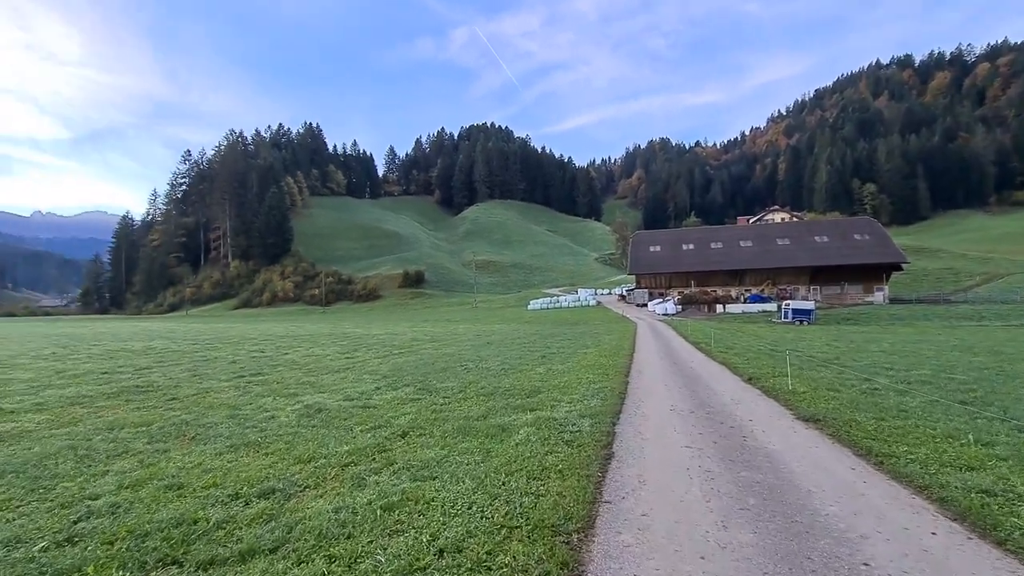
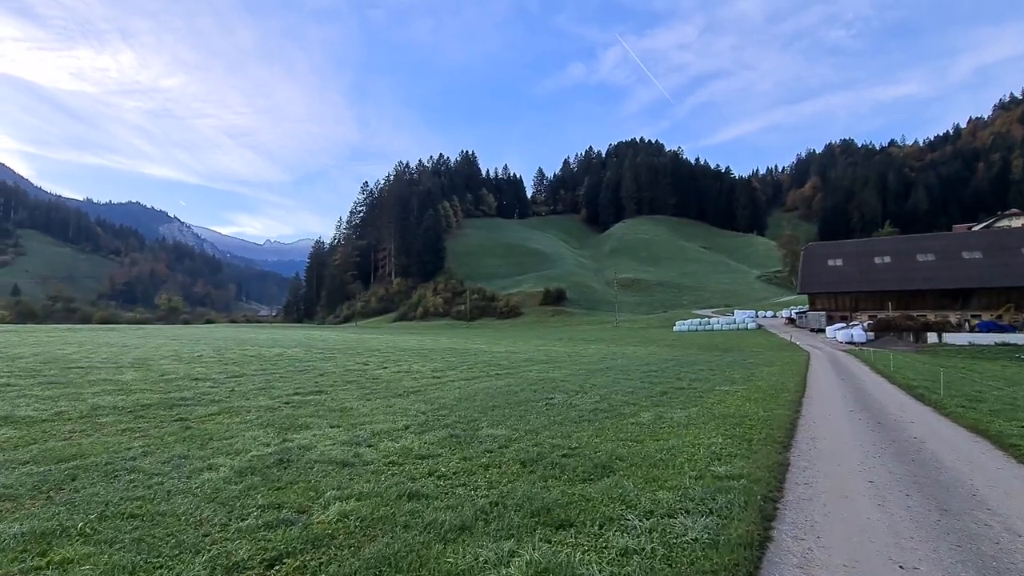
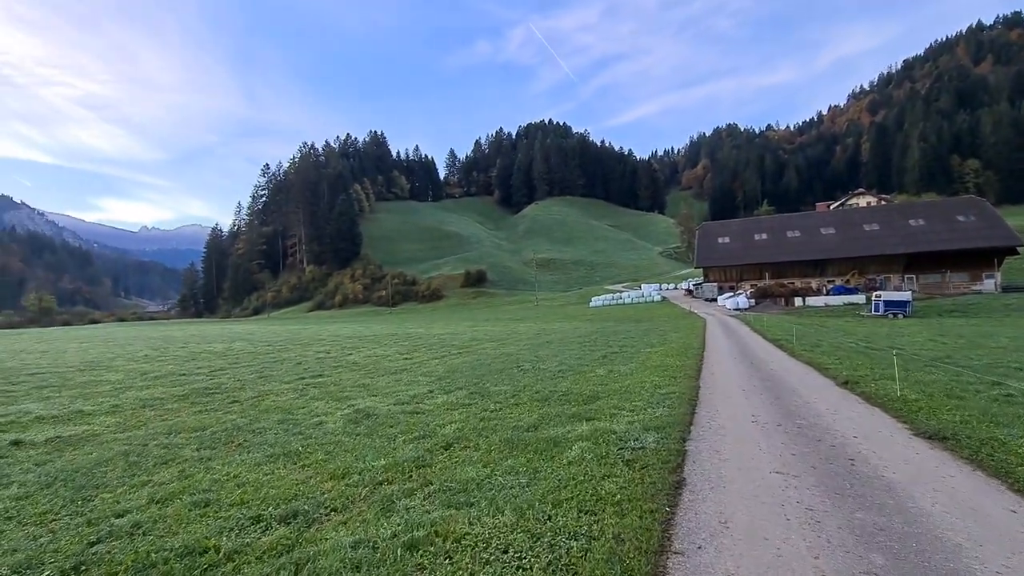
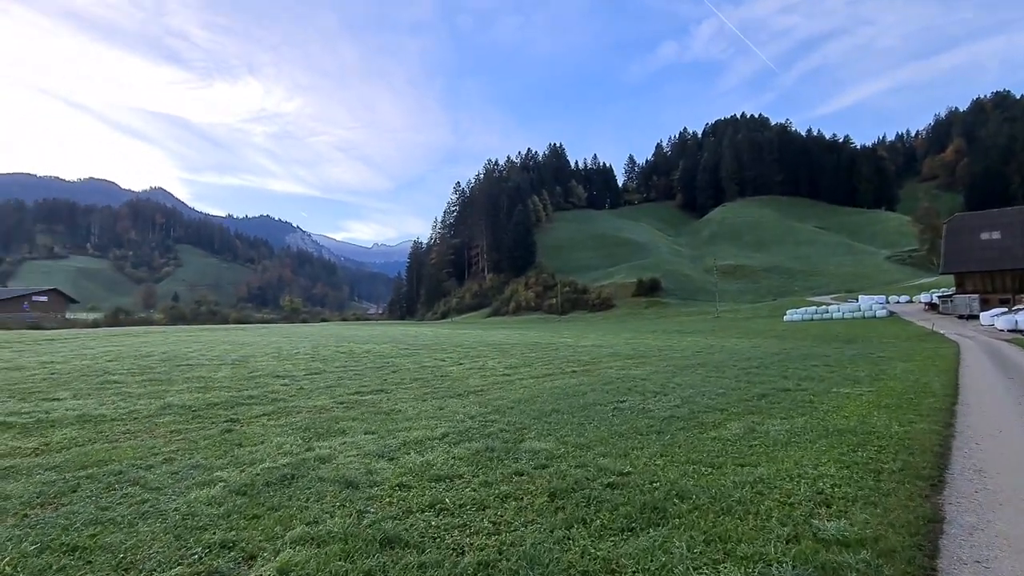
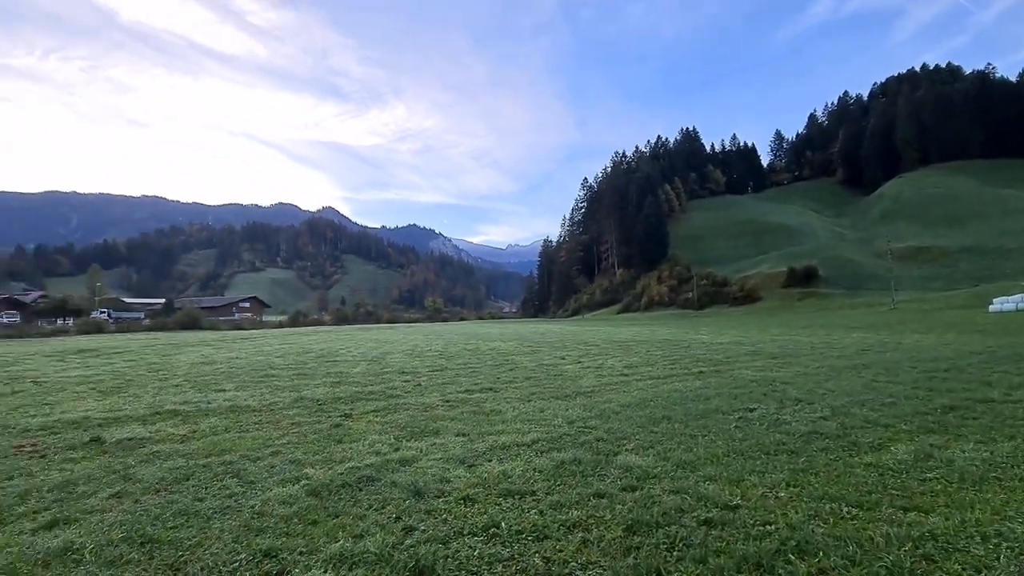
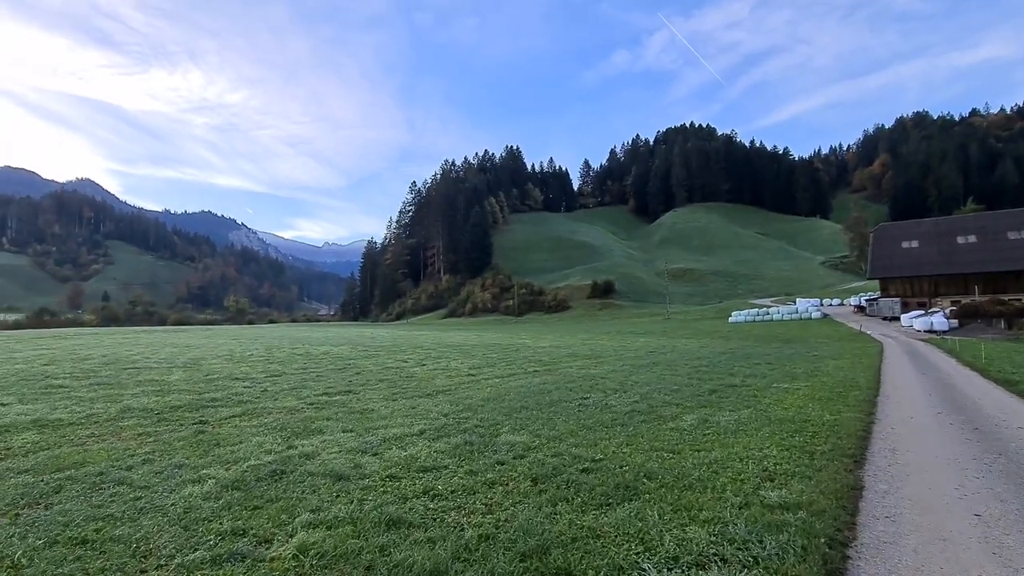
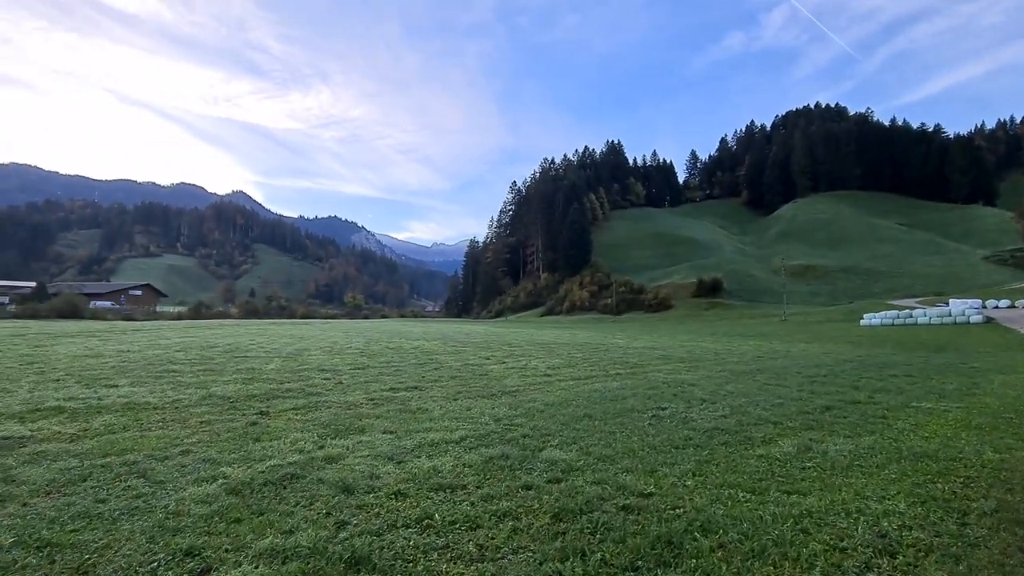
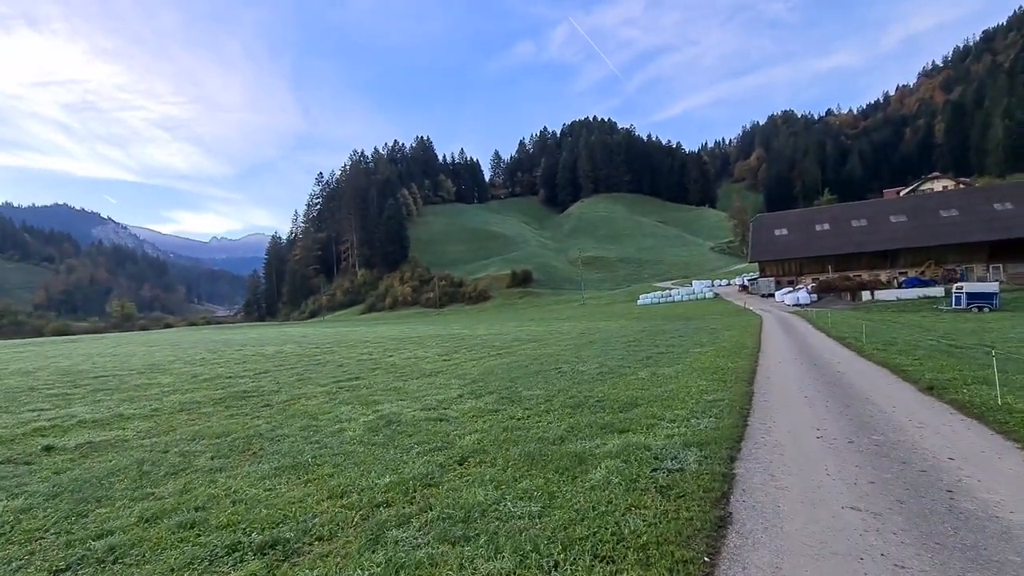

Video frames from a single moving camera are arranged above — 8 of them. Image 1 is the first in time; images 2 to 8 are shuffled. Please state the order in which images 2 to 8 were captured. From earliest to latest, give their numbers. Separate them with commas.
3, 8, 2, 6, 4, 7, 5
